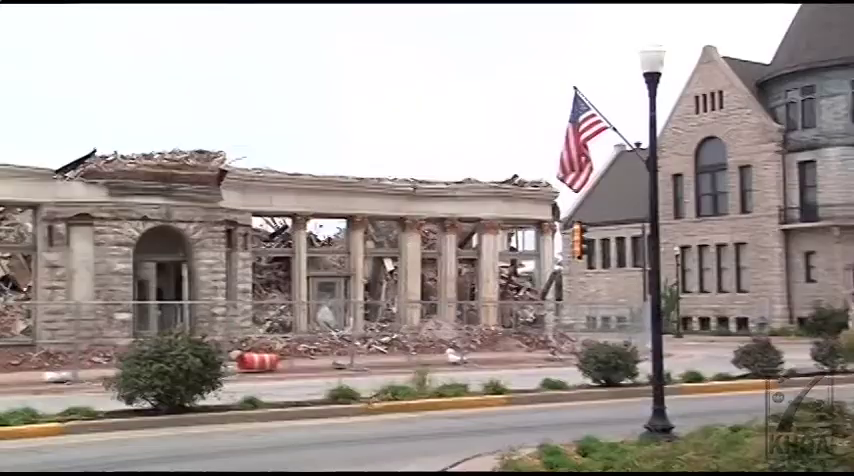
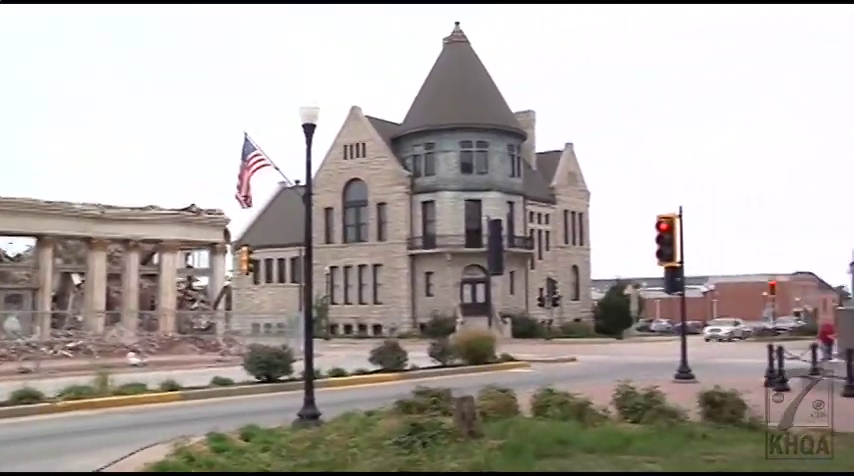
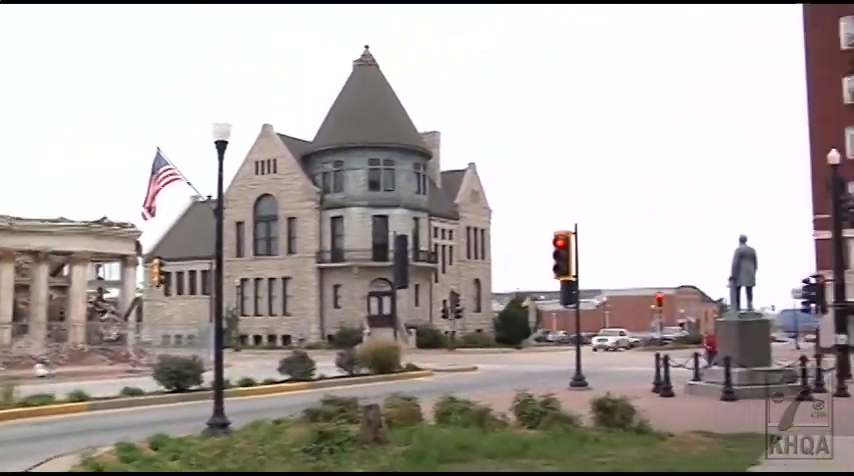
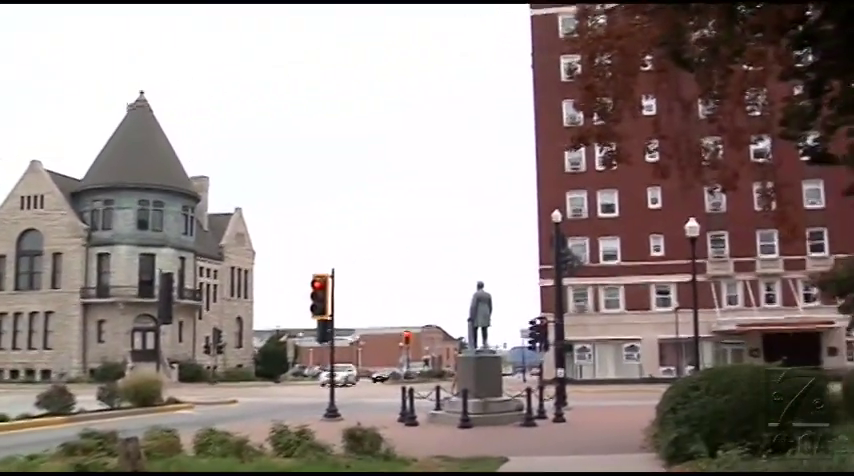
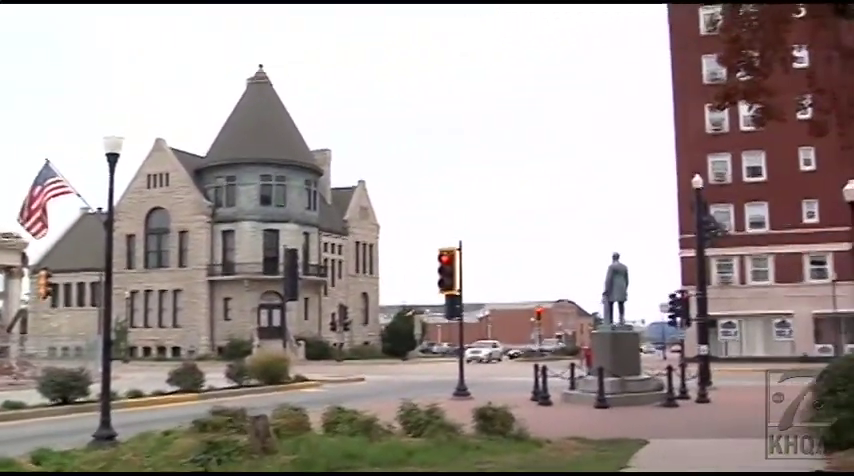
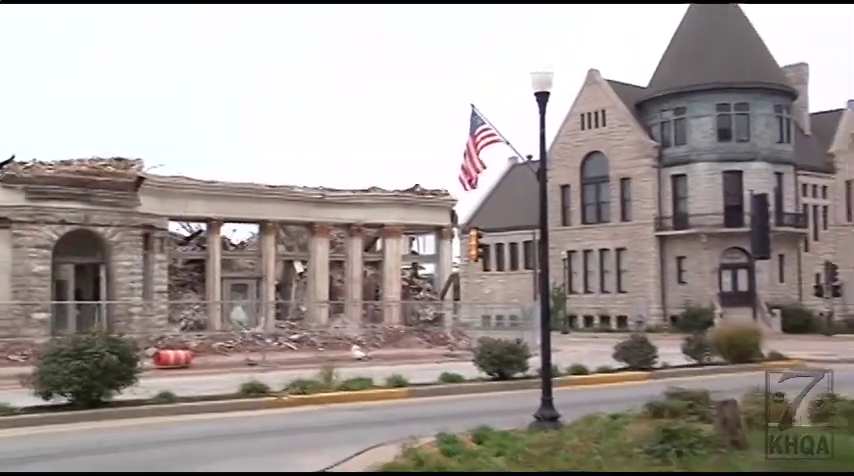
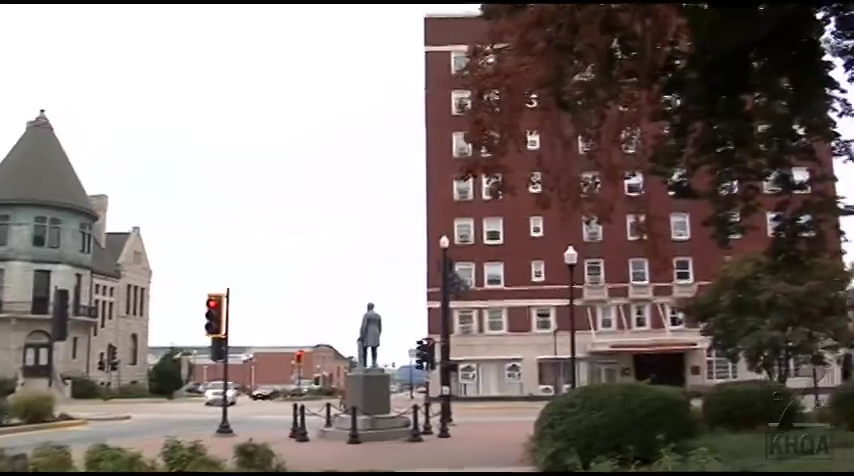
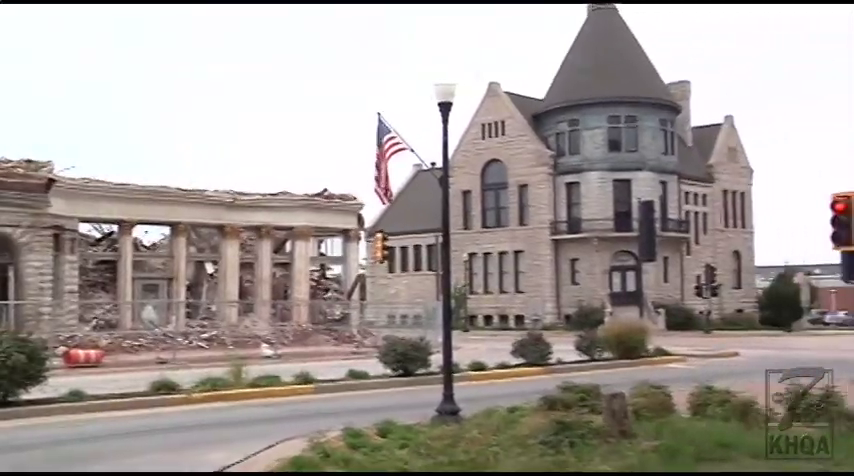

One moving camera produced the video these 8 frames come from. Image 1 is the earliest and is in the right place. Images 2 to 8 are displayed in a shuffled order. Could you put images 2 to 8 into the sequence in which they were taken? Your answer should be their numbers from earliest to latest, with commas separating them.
6, 8, 2, 3, 5, 4, 7
